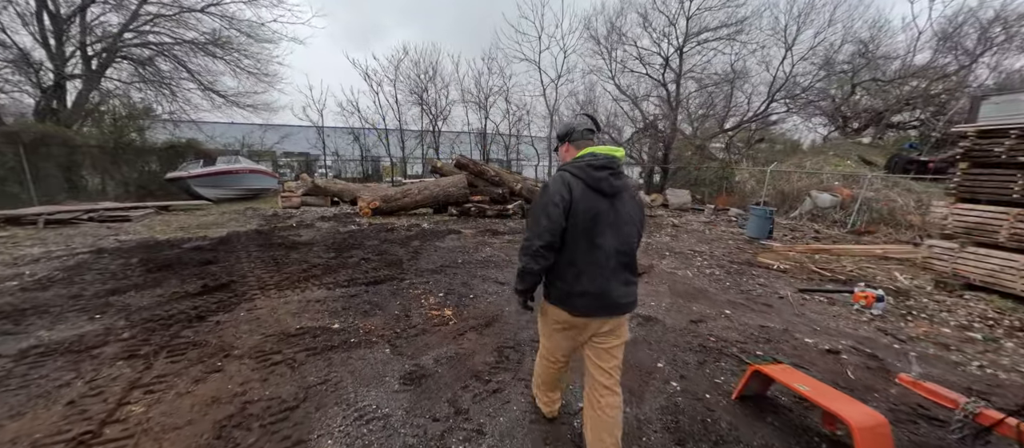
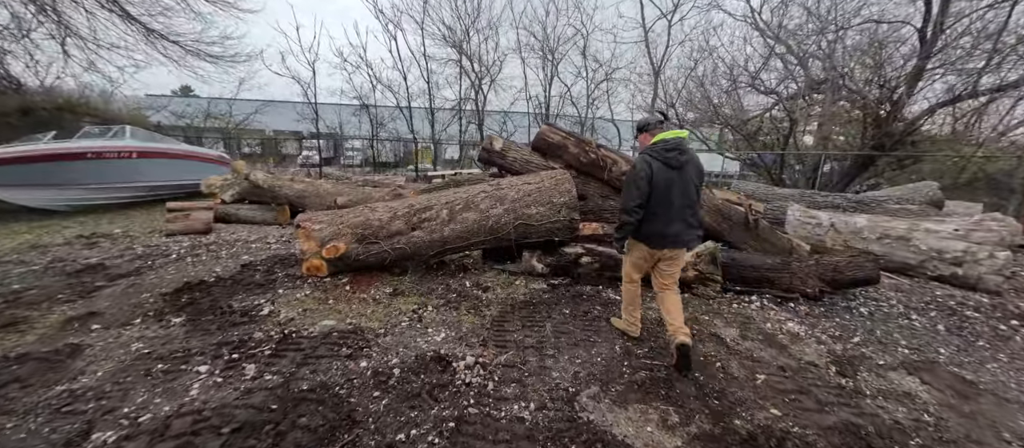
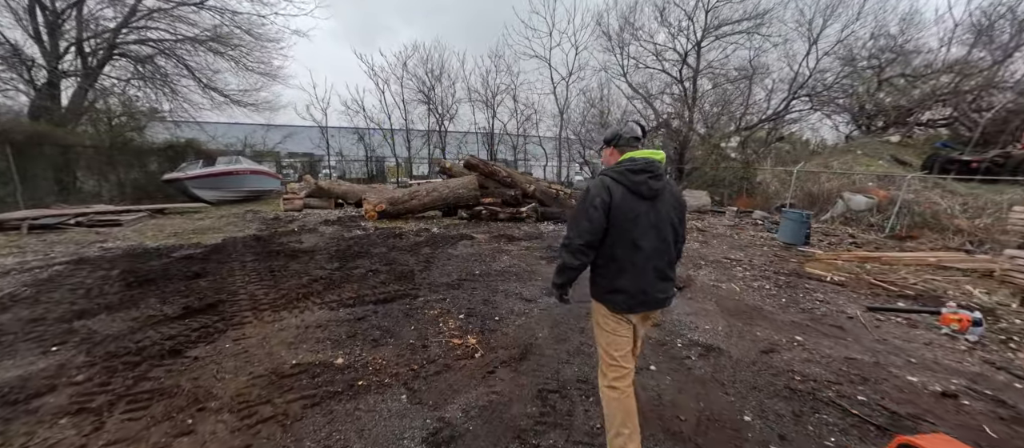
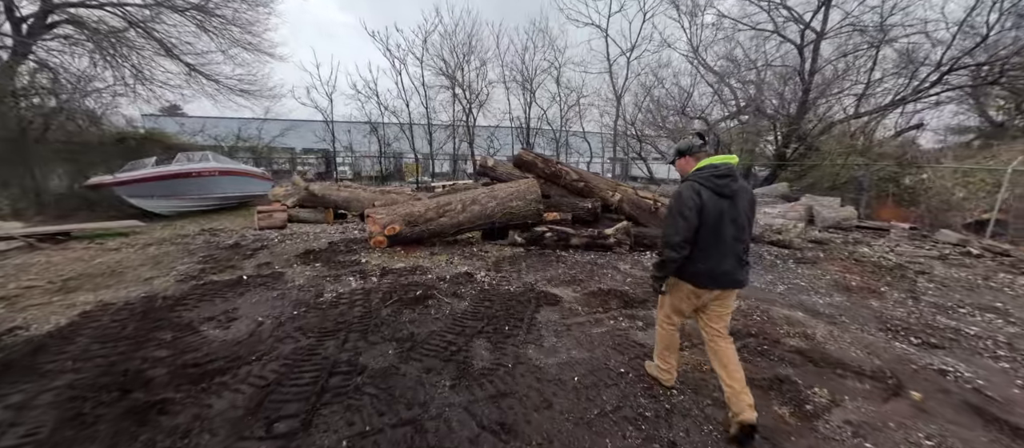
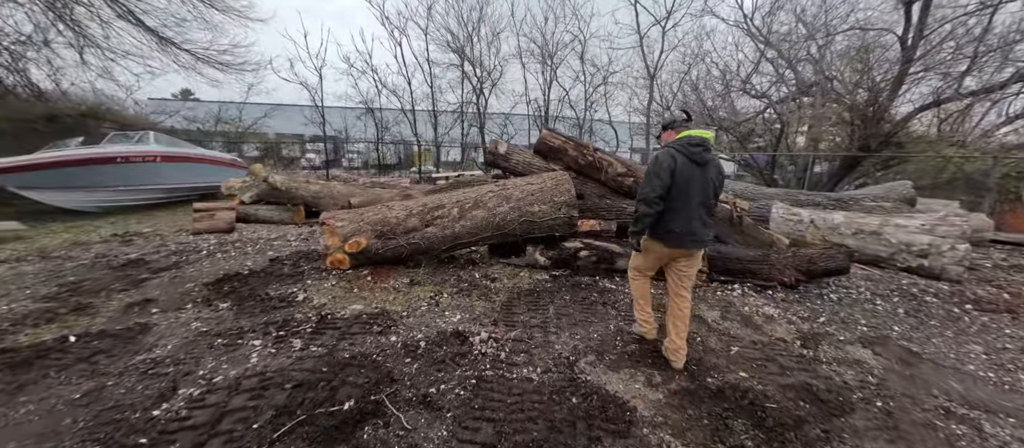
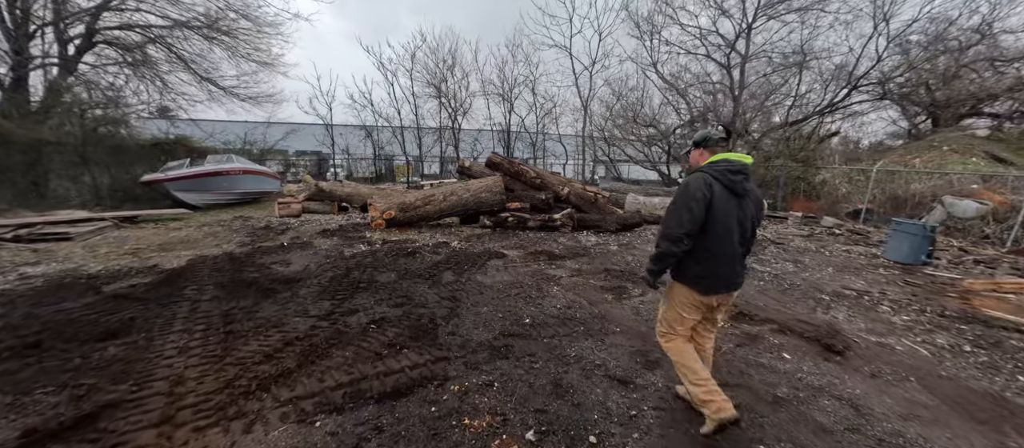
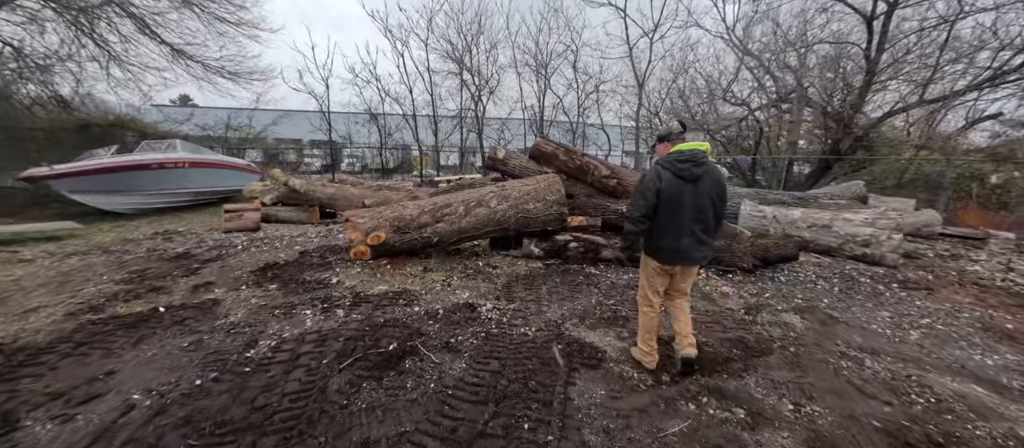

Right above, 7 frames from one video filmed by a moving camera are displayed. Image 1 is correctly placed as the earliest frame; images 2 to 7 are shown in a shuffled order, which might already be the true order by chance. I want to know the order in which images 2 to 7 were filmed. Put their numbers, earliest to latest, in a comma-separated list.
3, 6, 4, 7, 5, 2
